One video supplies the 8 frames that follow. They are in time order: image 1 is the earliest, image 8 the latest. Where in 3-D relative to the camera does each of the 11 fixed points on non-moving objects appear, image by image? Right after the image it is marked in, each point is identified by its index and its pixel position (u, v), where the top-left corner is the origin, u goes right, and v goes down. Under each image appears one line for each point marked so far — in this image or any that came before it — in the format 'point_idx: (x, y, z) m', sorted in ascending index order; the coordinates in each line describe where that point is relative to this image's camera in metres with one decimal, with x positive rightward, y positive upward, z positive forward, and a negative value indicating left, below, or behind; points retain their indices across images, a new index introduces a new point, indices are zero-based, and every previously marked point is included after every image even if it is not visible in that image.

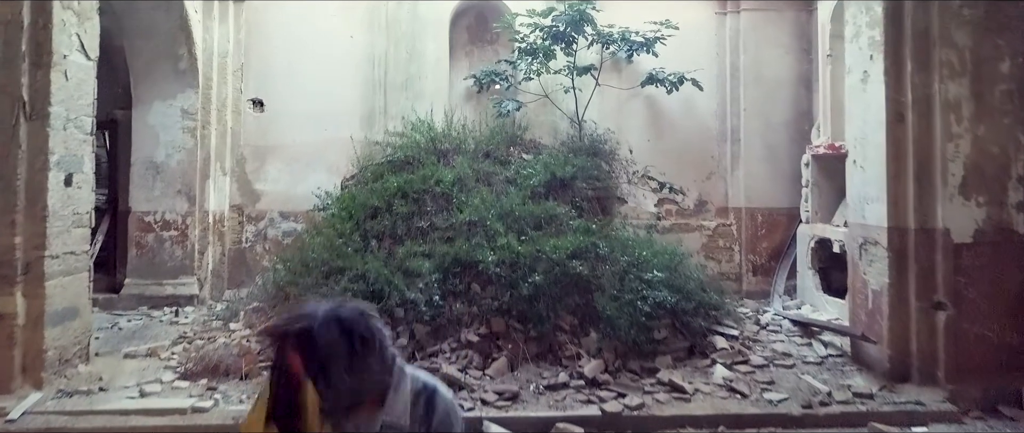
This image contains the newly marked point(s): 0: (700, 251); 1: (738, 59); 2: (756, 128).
0: (+2.0, -0.4, +5.9) m
1: (+2.4, +1.7, +5.9) m
2: (+2.5, +0.9, +5.8) m
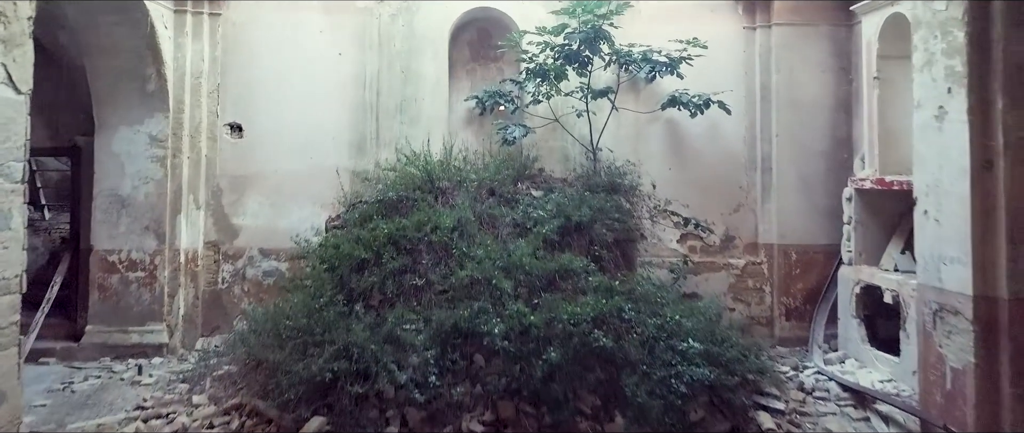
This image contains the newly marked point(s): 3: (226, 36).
0: (+2.0, -0.7, +5.3) m
1: (+2.4, +1.3, +5.4) m
2: (+2.6, +0.6, +5.3) m
3: (-2.7, +1.7, +5.3) m
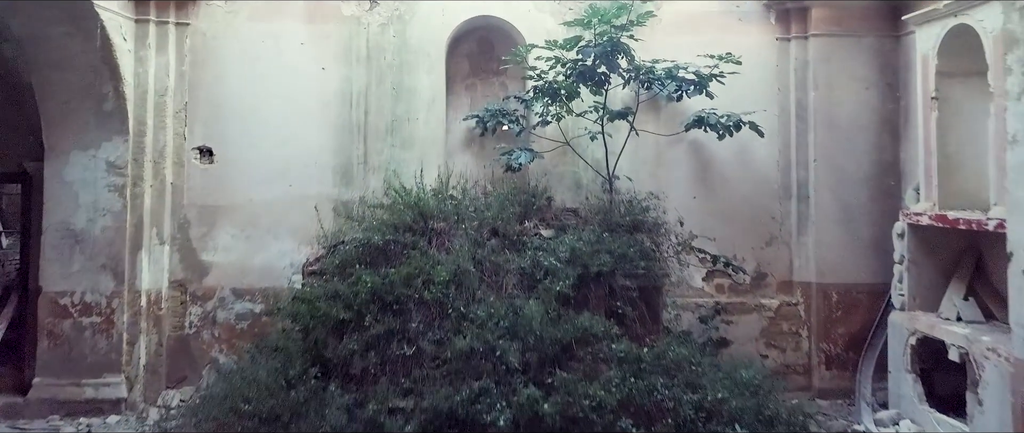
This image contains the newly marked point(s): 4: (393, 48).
0: (+2.1, -1.0, +4.7) m
1: (+2.5, +1.0, +4.8) m
2: (+2.6, +0.3, +4.7) m
3: (-2.6, +1.4, +4.7) m
4: (-1.0, +1.4, +4.8) m
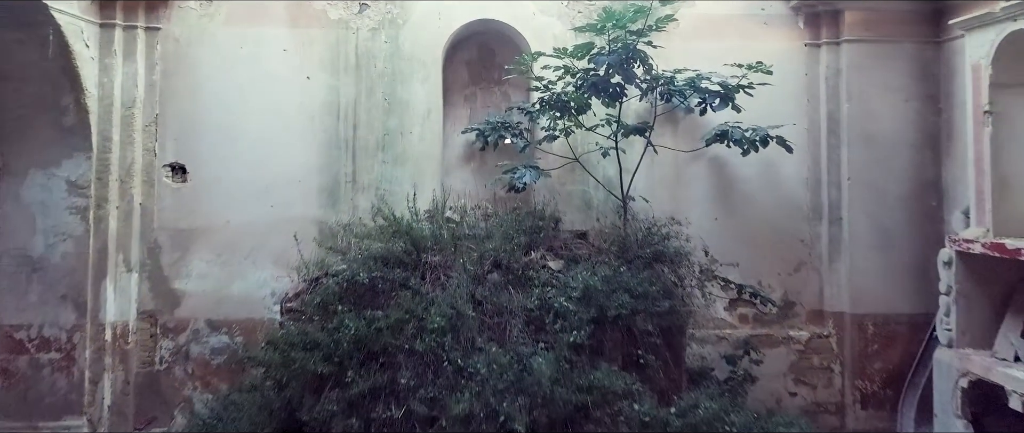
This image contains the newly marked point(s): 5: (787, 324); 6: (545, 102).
0: (+2.1, -1.2, +4.2) m
1: (+2.5, +0.8, +4.3) m
2: (+2.7, +0.1, +4.2) m
3: (-2.6, +1.2, +4.3) m
4: (-1.0, +1.3, +4.3) m
5: (+2.1, -0.8, +4.3) m
6: (+0.2, +0.8, +3.8) m
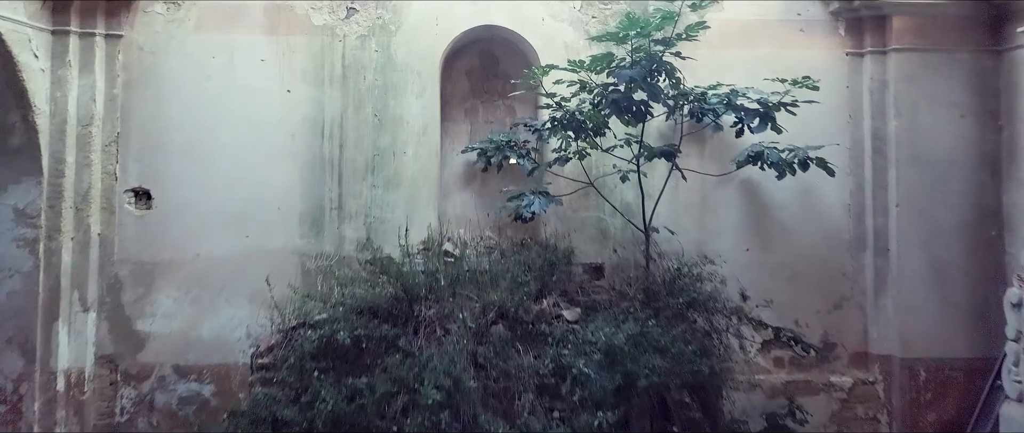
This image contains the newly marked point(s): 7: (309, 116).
0: (+2.1, -1.4, +3.8) m
1: (+2.6, +0.6, +3.9) m
2: (+2.7, -0.1, +3.8) m
3: (-2.6, +1.0, +3.8) m
4: (-0.9, +1.0, +3.9) m
5: (+2.2, -1.0, +3.8) m
6: (+0.3, +0.6, +3.3) m
7: (-1.4, +0.7, +3.8) m
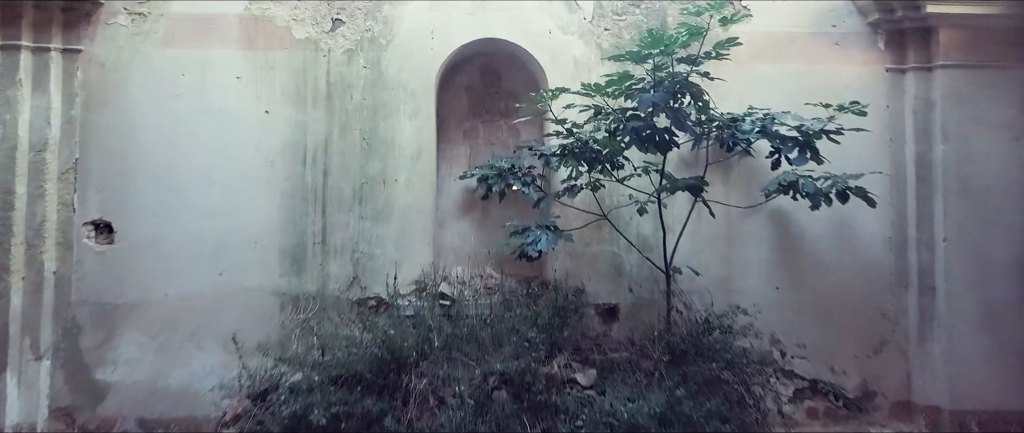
0: (+2.1, -1.6, +3.4) m
1: (+2.6, +0.4, +3.5) m
2: (+2.7, -0.3, +3.4) m
3: (-2.6, +0.8, +3.4) m
4: (-0.9, +0.8, +3.5) m
5: (+2.2, -1.2, +3.4) m
6: (+0.3, +0.3, +2.9) m
7: (-1.4, +0.5, +3.4) m
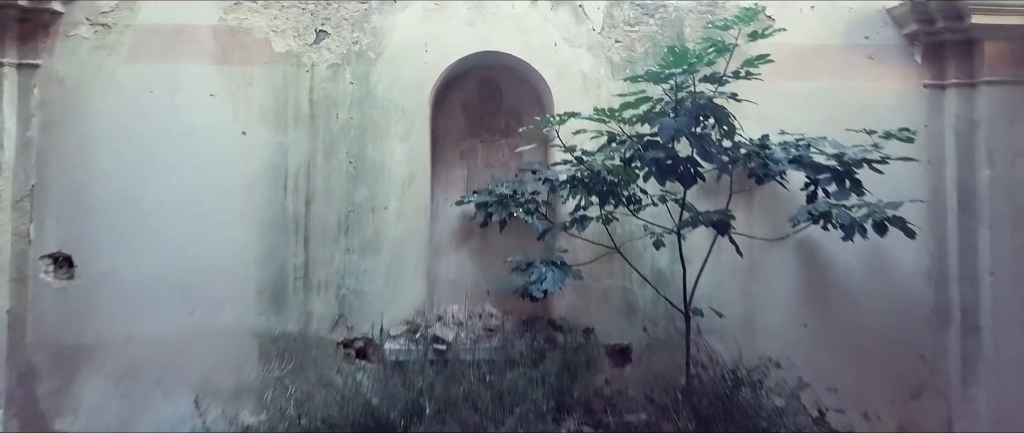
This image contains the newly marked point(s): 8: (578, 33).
0: (+2.2, -1.8, +3.1) m
1: (+2.6, +0.2, +3.2) m
2: (+2.7, -0.5, +3.1) m
3: (-2.5, +0.6, +3.1) m
4: (-0.9, +0.7, +3.2) m
5: (+2.2, -1.4, +3.1) m
6: (+0.3, +0.2, +2.6) m
7: (-1.4, +0.3, +3.1) m
8: (+0.4, +1.1, +3.2) m
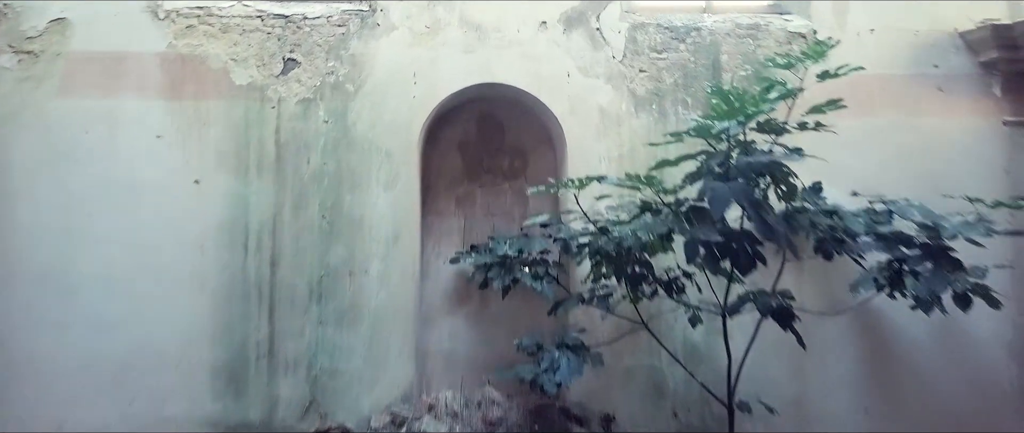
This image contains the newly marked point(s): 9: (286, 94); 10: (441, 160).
0: (+2.2, -2.1, +2.6) m
1: (+2.6, -0.1, +2.6) m
2: (+2.8, -0.8, +2.5) m
3: (-2.5, +0.3, +2.6) m
4: (-0.9, +0.4, +2.7) m
5: (+2.2, -1.7, +2.6) m
6: (+0.3, -0.1, +2.1) m
7: (-1.3, 0.0, +2.6) m
8: (+0.4, +0.7, +2.7) m
9: (-1.1, +0.6, +2.7) m
10: (-0.4, +0.3, +2.9) m
